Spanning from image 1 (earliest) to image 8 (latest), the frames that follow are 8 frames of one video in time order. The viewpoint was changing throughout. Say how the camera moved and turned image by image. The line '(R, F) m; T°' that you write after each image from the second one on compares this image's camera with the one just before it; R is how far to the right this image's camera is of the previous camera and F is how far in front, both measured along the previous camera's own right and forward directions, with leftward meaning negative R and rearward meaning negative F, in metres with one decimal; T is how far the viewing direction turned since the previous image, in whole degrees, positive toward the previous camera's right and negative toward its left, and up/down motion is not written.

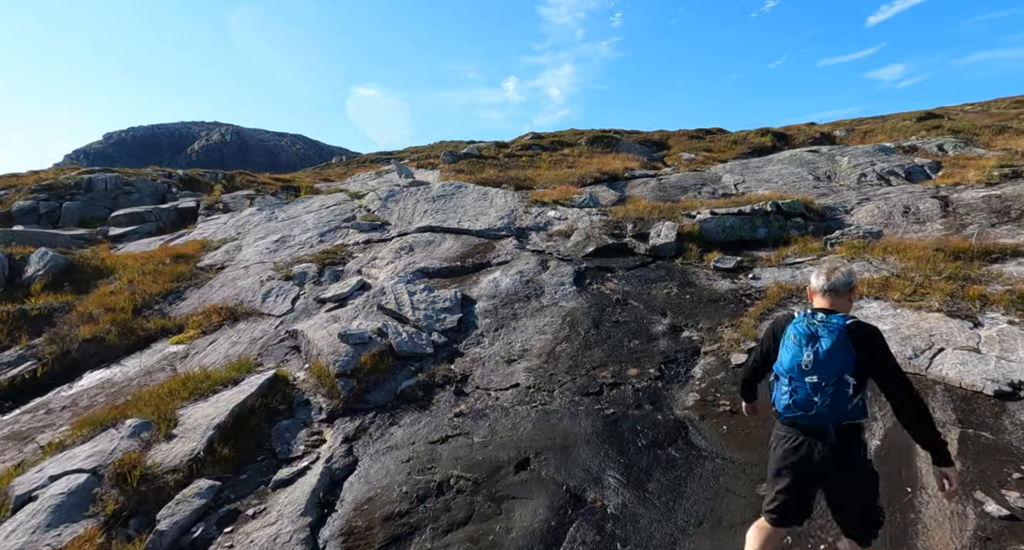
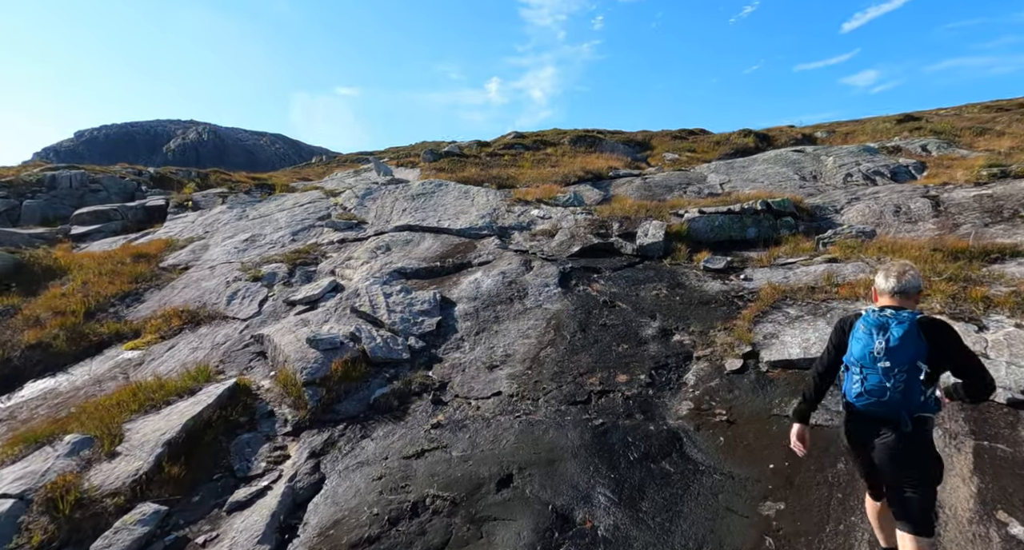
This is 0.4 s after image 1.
(0.0, +0.5) m; +2°
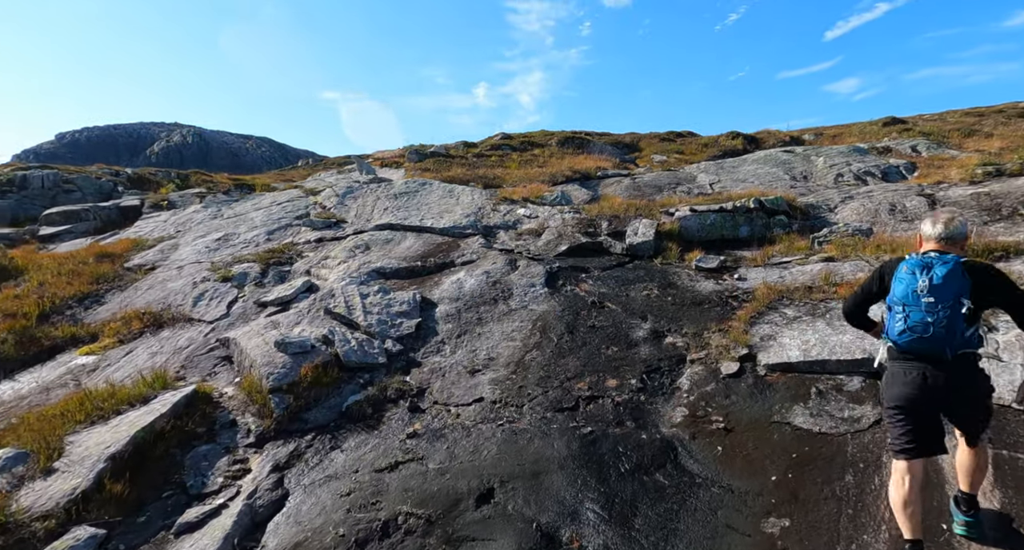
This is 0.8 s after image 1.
(+0.1, +0.4) m; +1°
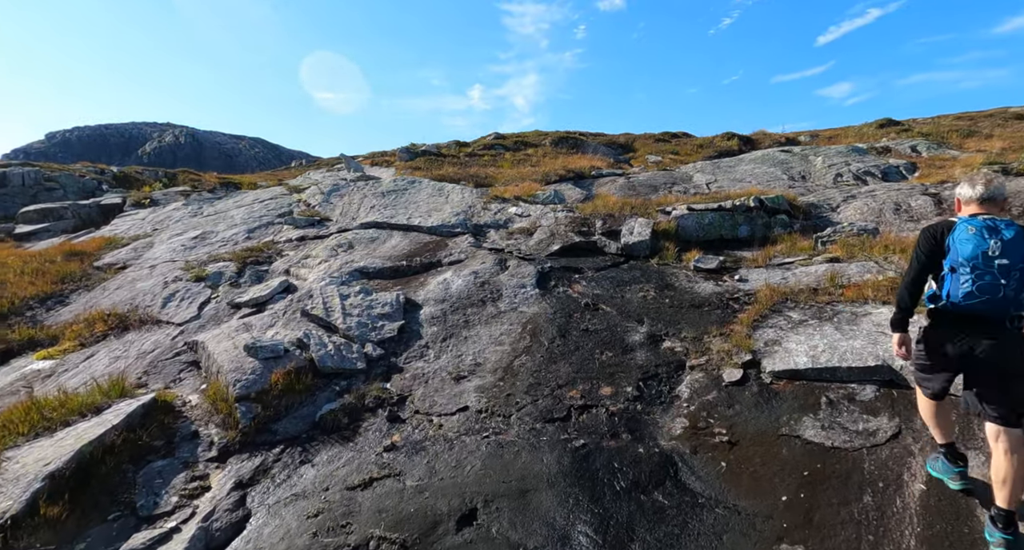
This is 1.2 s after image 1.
(+0.1, +0.4) m; +1°
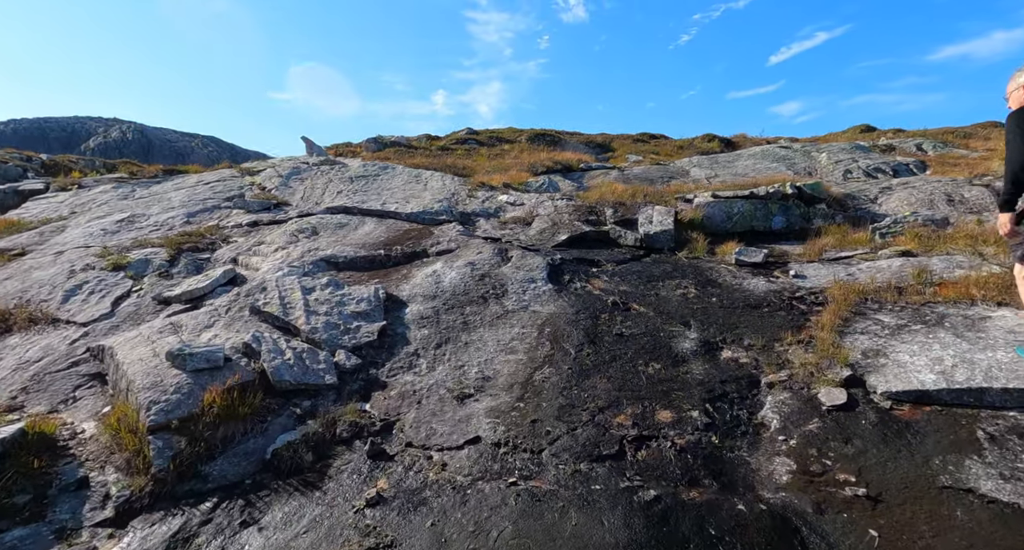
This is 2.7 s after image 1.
(-0.6, +1.5) m; +4°
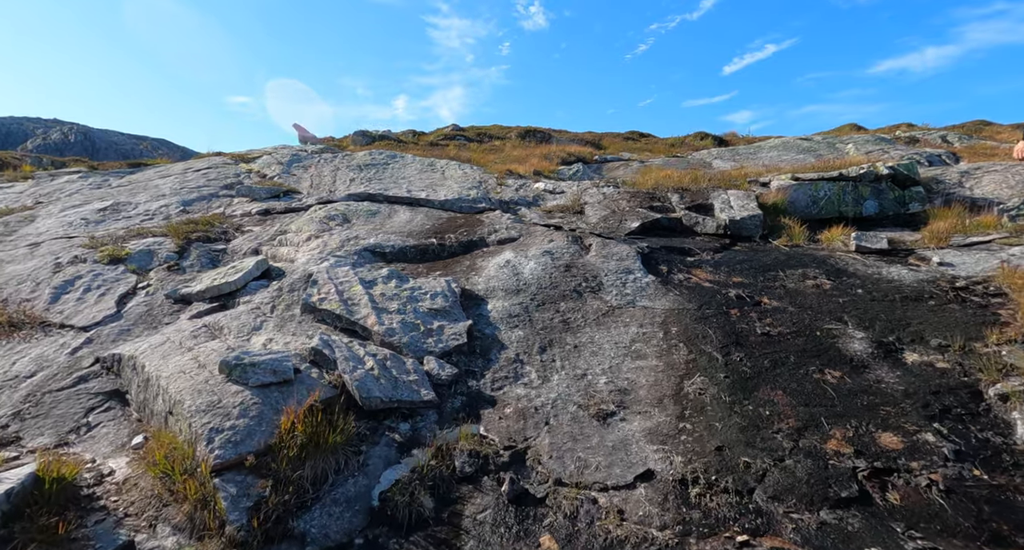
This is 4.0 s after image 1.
(-1.5, +1.1) m; +3°
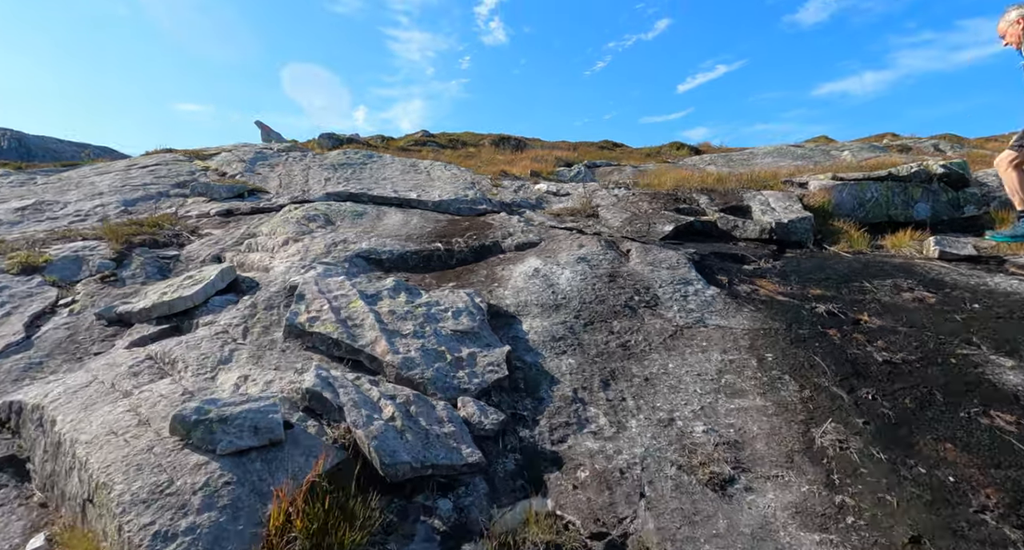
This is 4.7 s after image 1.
(-0.7, +1.1) m; +4°
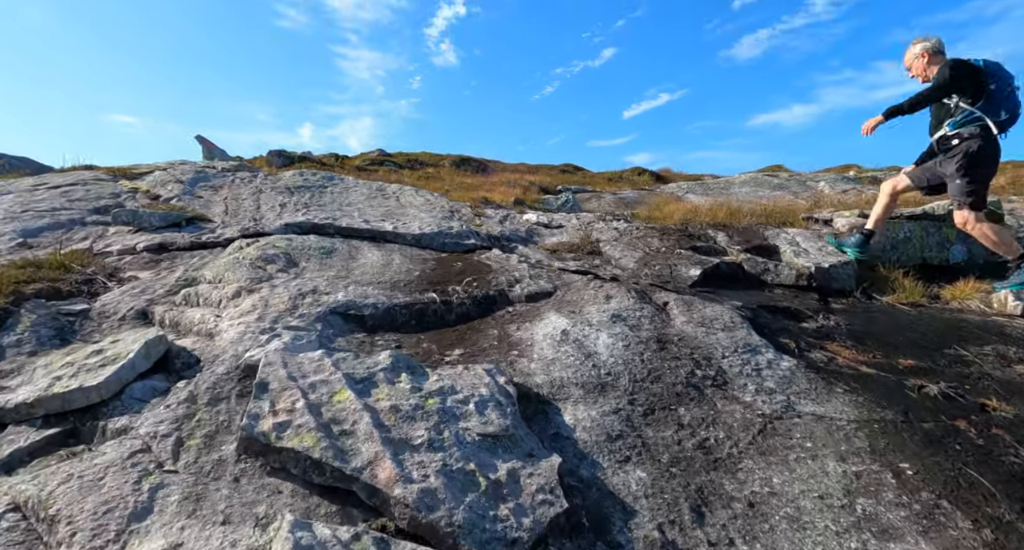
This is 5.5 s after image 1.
(-0.6, +1.1) m; +5°
